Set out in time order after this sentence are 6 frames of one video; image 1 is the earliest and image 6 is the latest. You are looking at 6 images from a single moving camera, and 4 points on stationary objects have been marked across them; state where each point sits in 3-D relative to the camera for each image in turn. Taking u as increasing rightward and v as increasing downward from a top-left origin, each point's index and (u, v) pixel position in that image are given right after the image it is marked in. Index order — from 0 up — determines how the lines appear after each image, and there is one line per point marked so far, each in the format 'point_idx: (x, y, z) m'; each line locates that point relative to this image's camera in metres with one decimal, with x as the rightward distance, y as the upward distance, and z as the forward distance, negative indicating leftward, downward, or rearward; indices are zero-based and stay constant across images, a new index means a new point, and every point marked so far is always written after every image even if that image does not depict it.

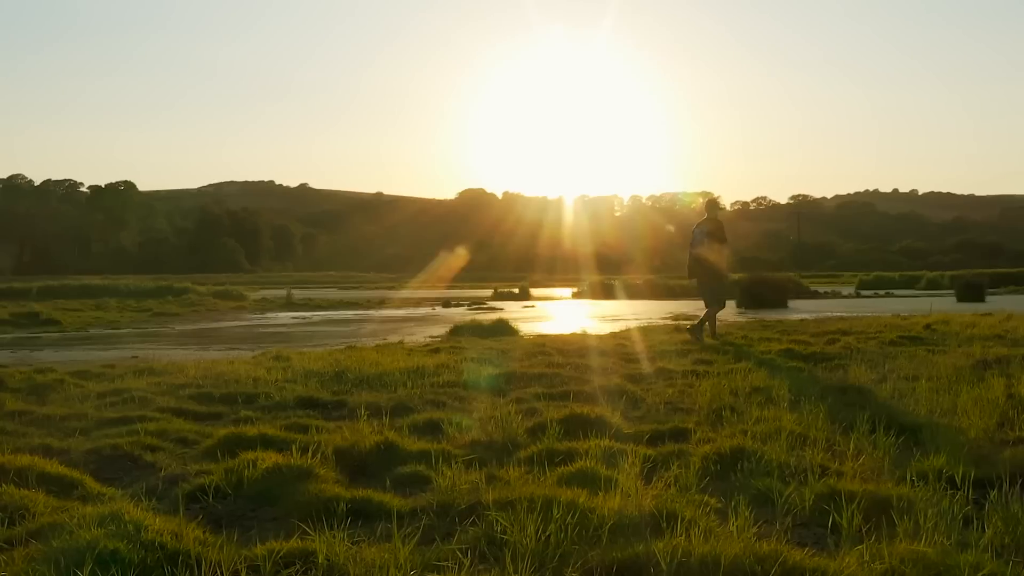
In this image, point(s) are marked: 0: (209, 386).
0: (-1.9, -0.6, +10.1) m
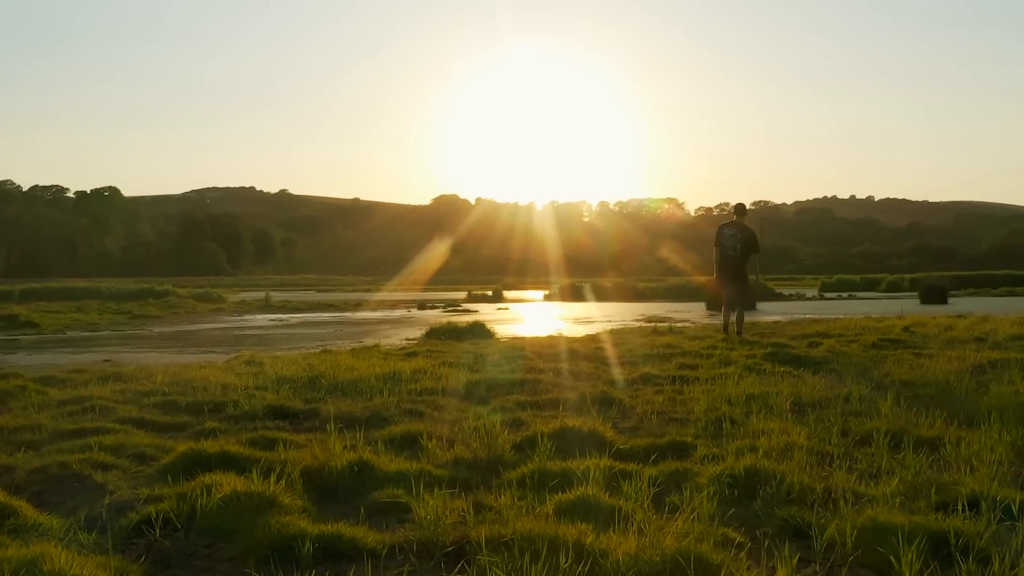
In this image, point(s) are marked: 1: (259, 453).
0: (-2.0, -0.6, +9.6) m
1: (-0.8, -0.5, +5.1) m
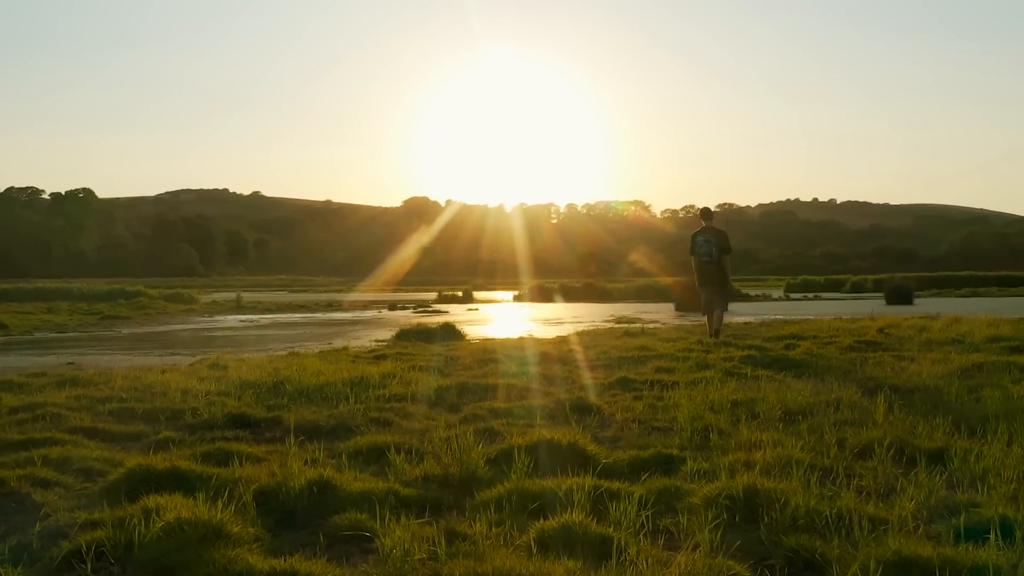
0: (-2.2, -0.6, +9.2) m
1: (-0.9, -0.5, +4.7) m
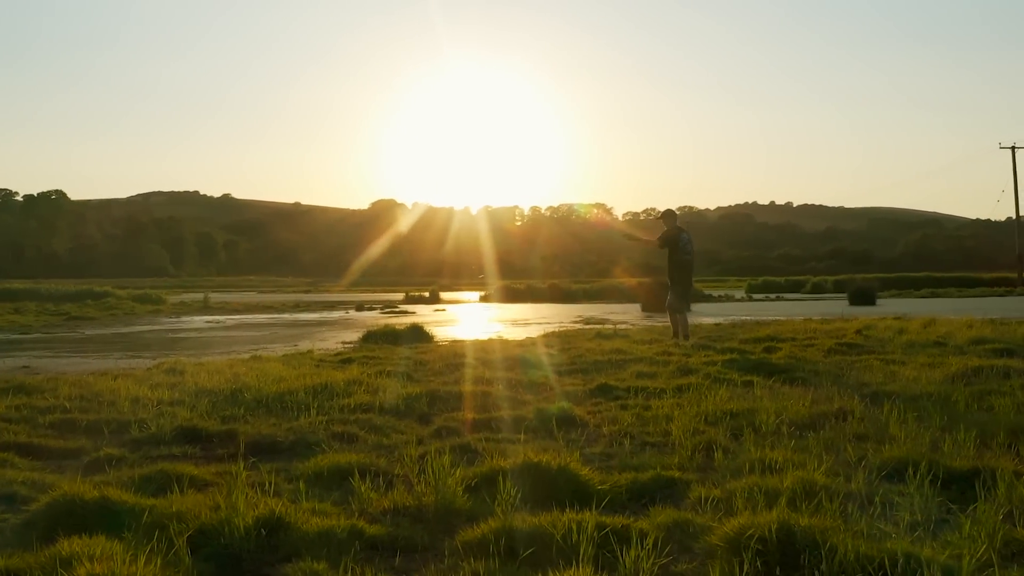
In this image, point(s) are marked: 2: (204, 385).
0: (-2.3, -0.6, +8.5) m
1: (-0.9, -0.5, +4.1) m
2: (-2.0, -0.6, +10.5) m
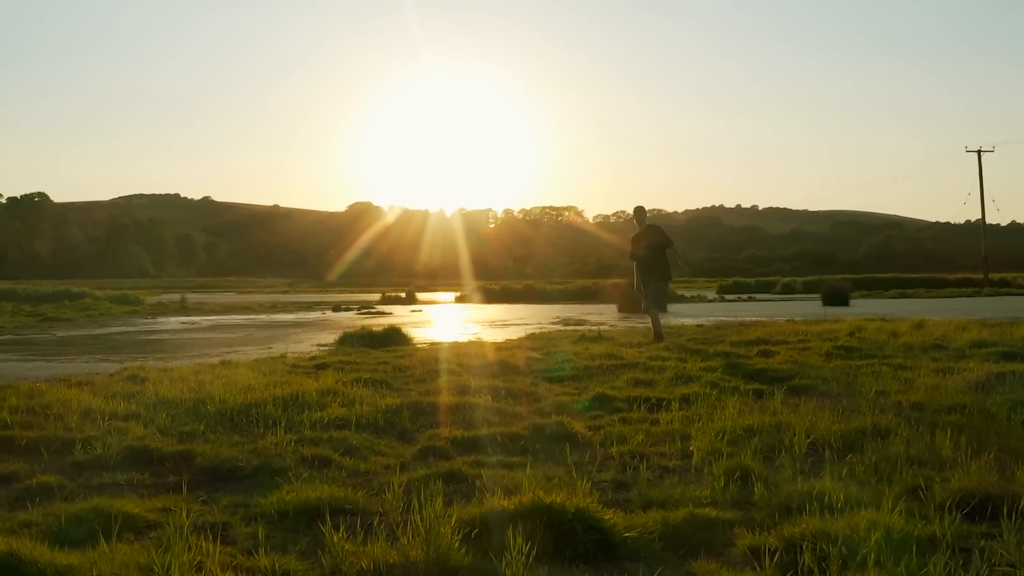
0: (-2.4, -0.7, +7.6) m
1: (-0.9, -0.5, +3.2) m
2: (-2.1, -0.6, +9.7) m
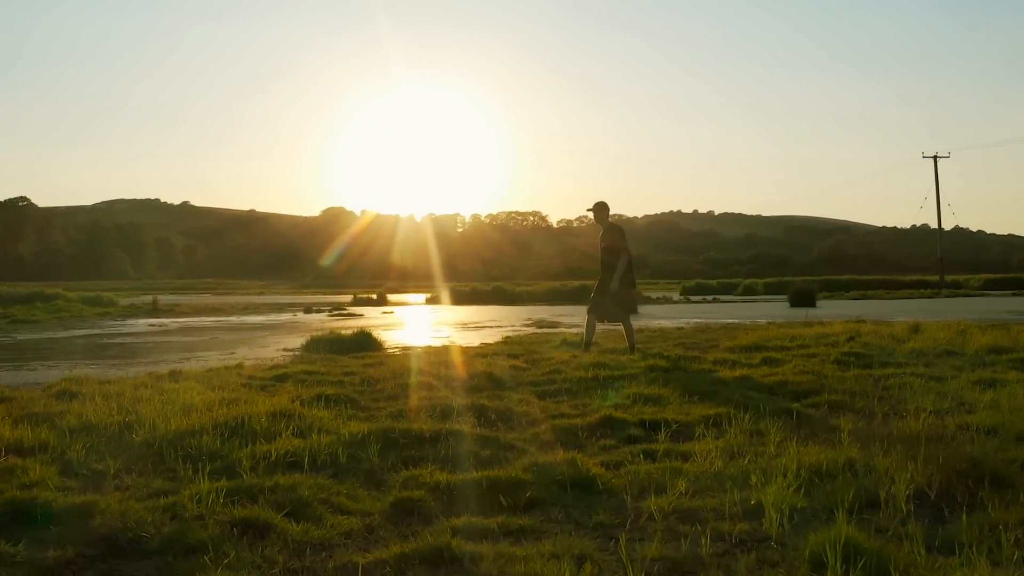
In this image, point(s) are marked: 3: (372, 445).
0: (-2.4, -0.7, +6.1) m
1: (-0.8, -0.5, +1.7) m
2: (-2.1, -0.7, +8.1) m
3: (-0.5, -0.6, +6.0) m
